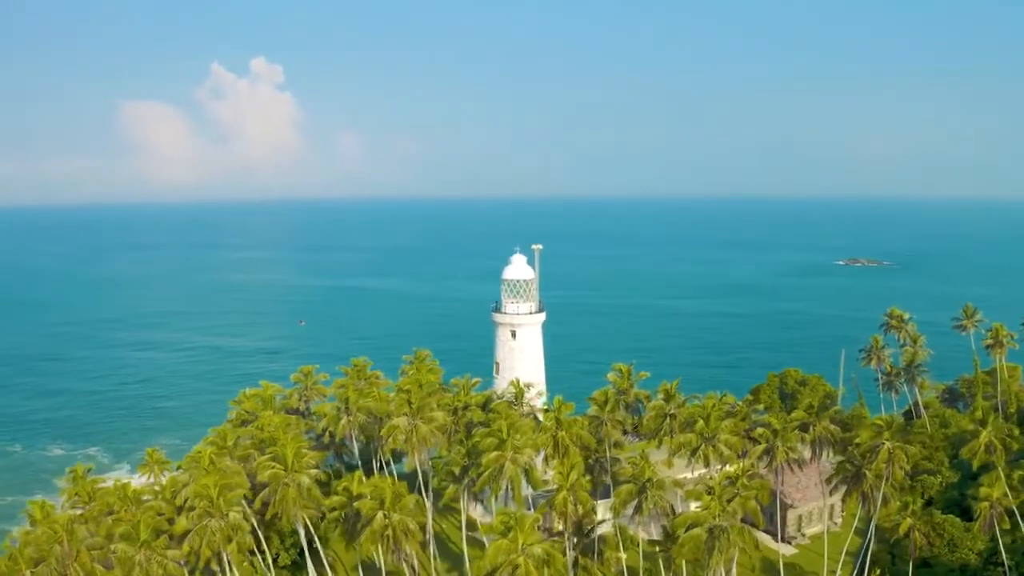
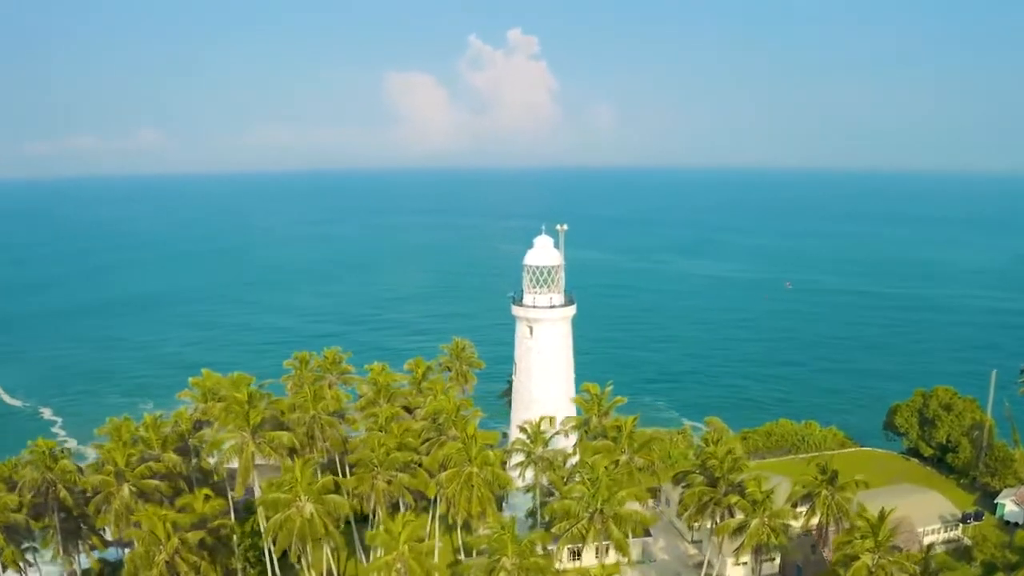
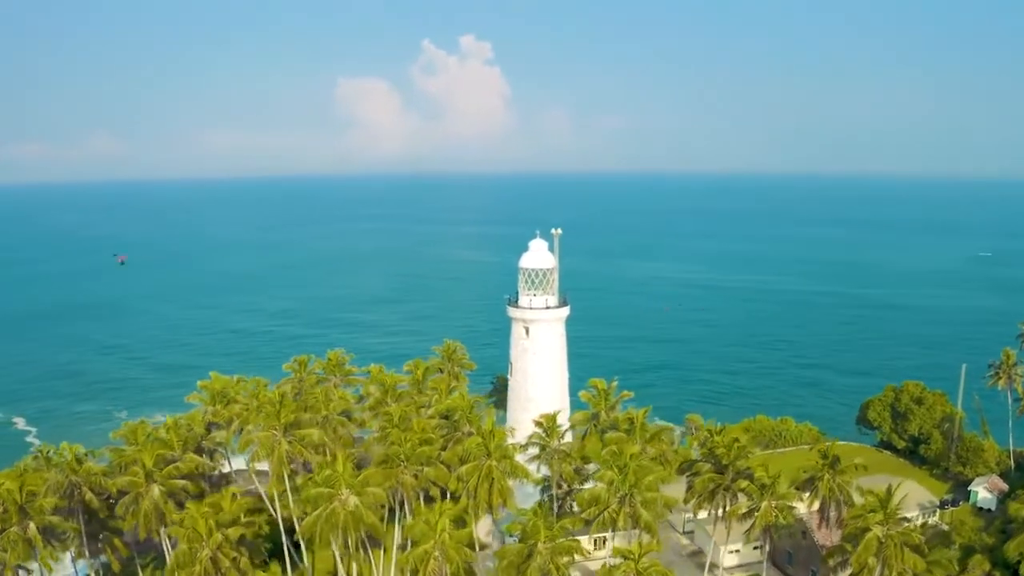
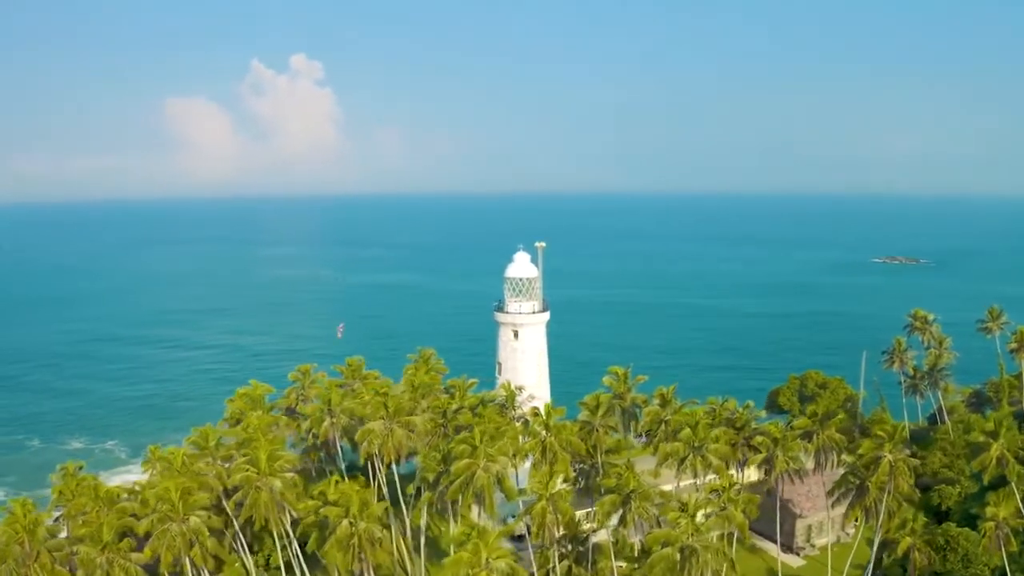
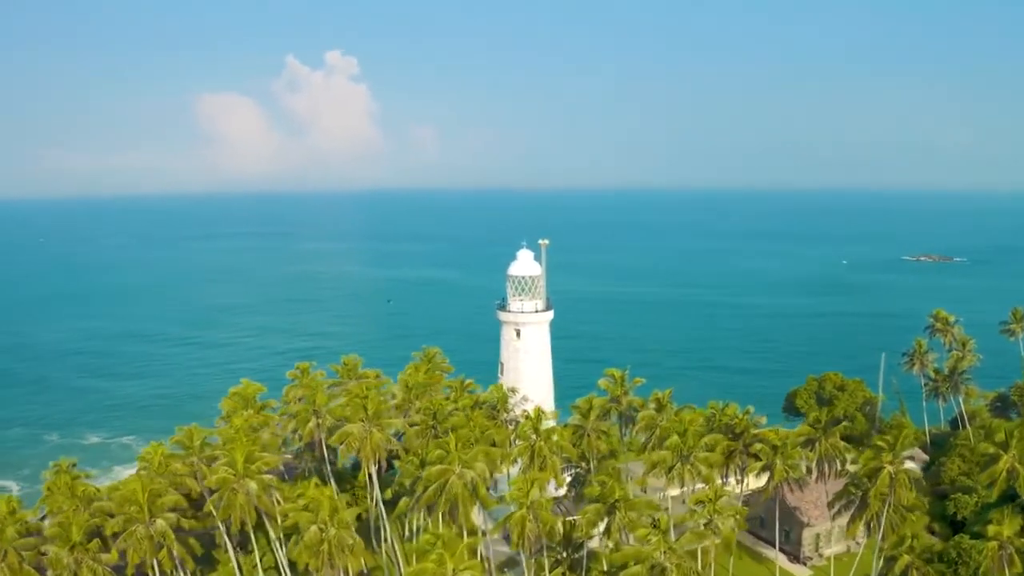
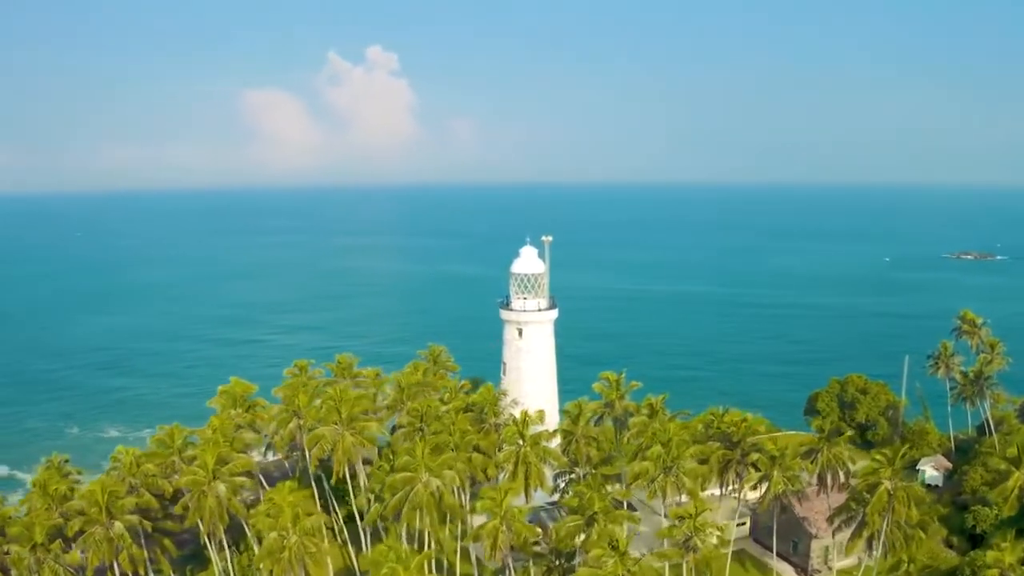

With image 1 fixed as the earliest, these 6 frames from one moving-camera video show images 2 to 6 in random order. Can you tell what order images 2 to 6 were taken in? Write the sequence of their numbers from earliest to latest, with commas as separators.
4, 5, 6, 3, 2
